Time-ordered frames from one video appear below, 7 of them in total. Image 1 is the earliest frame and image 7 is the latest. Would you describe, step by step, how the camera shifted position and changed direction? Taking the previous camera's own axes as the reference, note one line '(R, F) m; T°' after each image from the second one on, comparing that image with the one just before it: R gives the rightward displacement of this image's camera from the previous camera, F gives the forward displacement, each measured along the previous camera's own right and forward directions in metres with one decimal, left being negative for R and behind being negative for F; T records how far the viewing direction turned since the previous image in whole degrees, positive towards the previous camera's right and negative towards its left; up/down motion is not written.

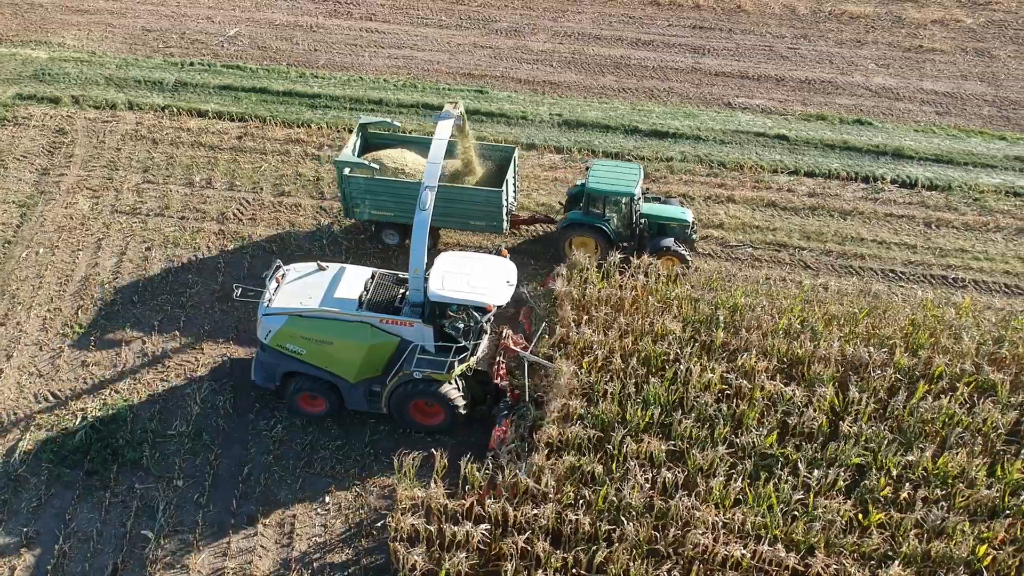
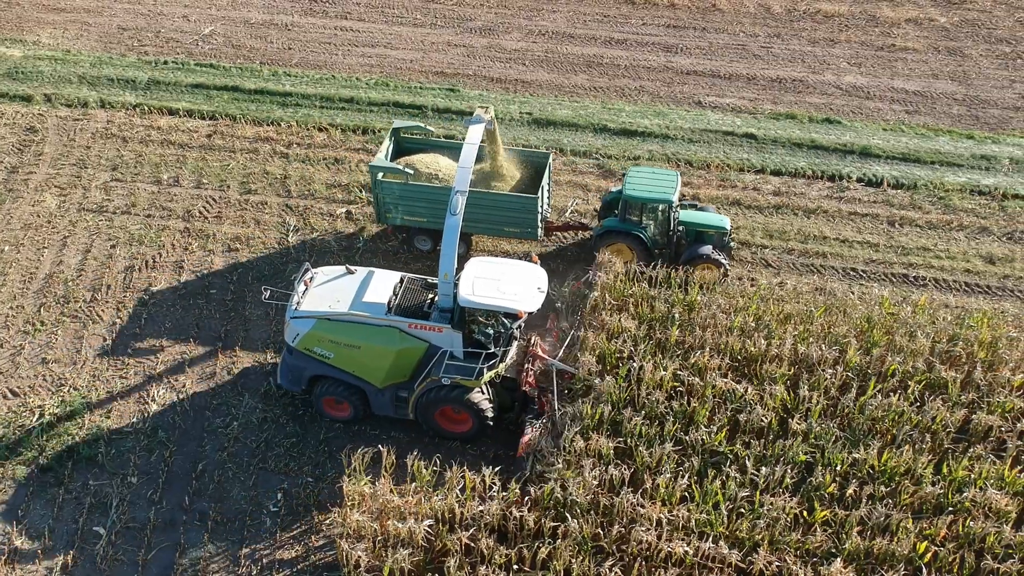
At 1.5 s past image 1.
(+0.5, 0.0) m; 0°
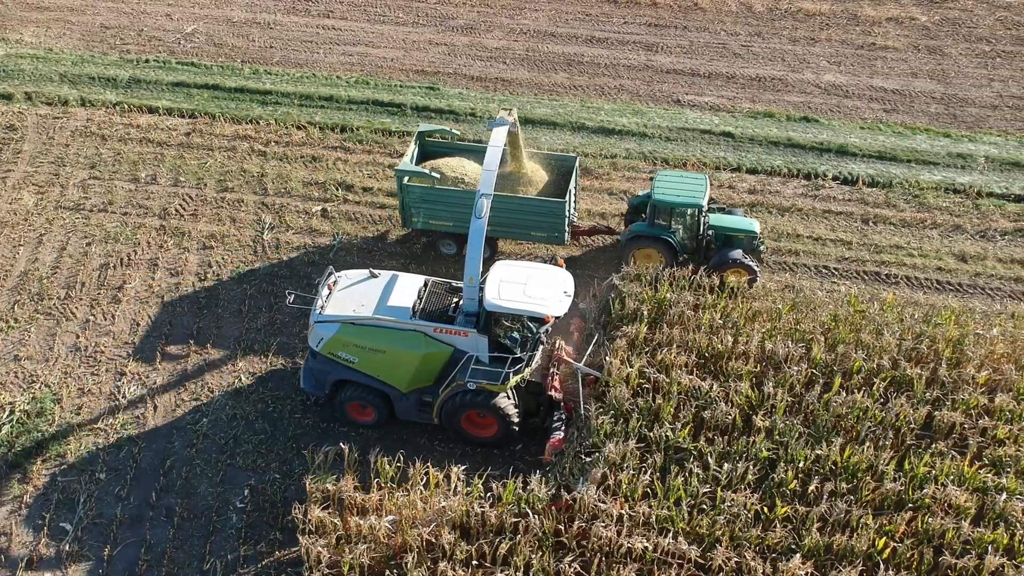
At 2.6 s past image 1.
(+0.4, 0.0) m; 0°
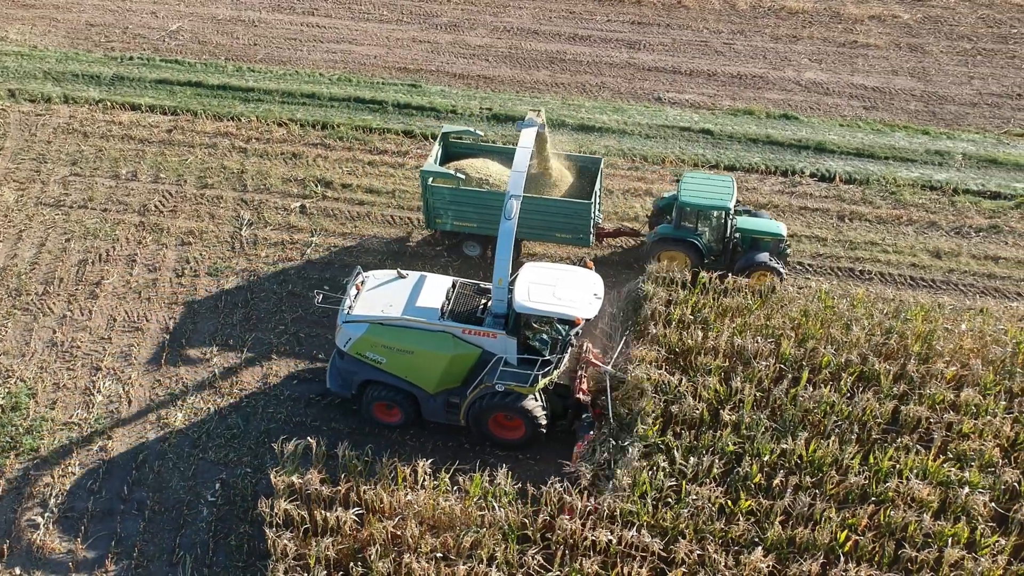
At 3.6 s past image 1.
(+0.3, 0.0) m; 0°
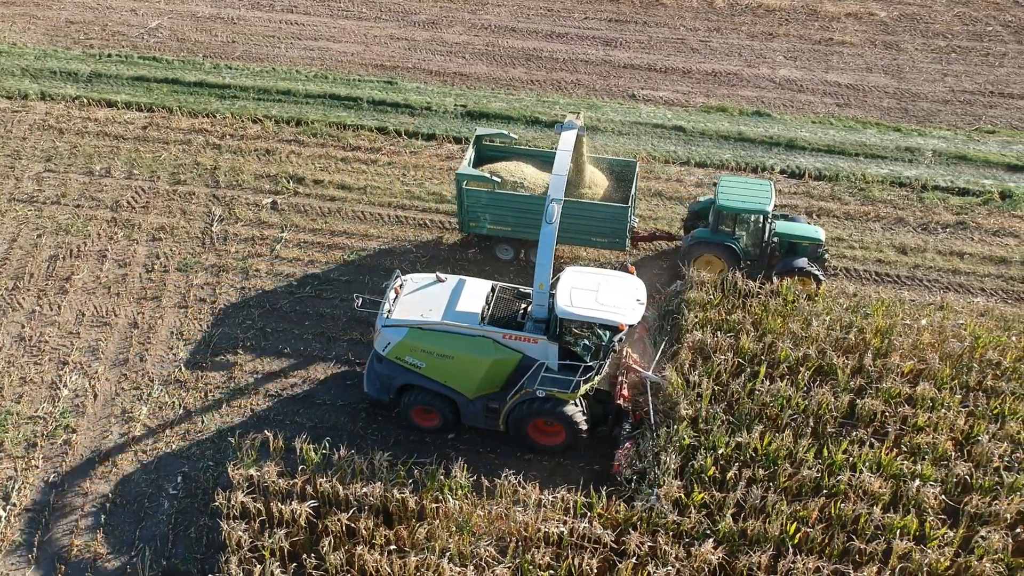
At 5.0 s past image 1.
(+0.4, -0.1) m; 0°
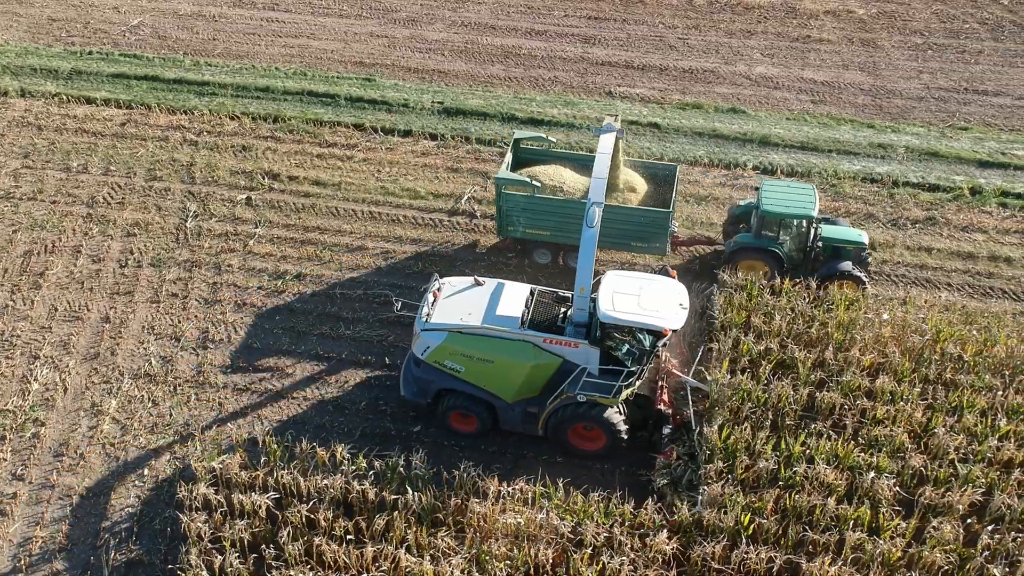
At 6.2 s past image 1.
(+0.4, -0.1) m; 0°
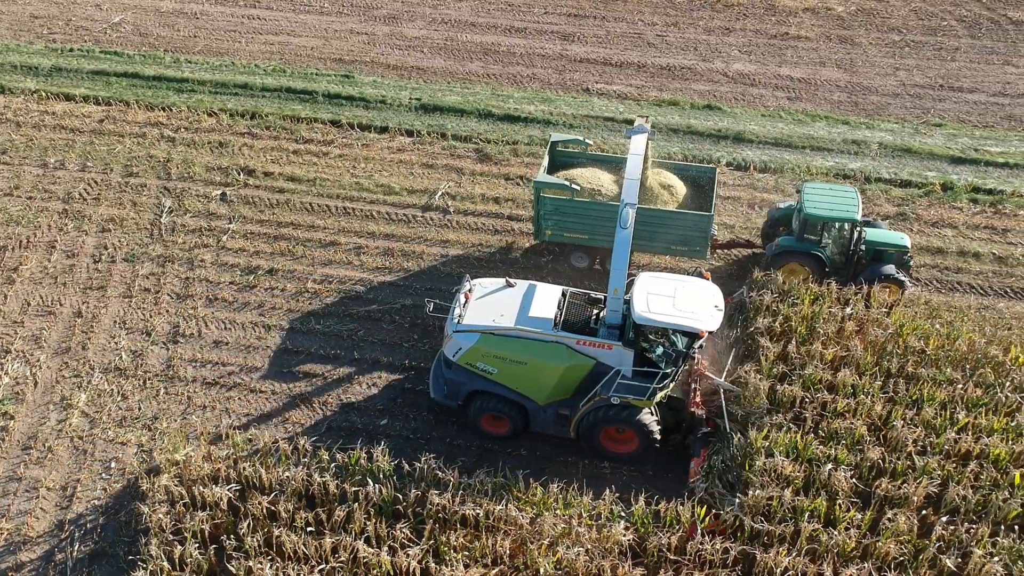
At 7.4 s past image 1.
(+0.4, -0.1) m; 0°
